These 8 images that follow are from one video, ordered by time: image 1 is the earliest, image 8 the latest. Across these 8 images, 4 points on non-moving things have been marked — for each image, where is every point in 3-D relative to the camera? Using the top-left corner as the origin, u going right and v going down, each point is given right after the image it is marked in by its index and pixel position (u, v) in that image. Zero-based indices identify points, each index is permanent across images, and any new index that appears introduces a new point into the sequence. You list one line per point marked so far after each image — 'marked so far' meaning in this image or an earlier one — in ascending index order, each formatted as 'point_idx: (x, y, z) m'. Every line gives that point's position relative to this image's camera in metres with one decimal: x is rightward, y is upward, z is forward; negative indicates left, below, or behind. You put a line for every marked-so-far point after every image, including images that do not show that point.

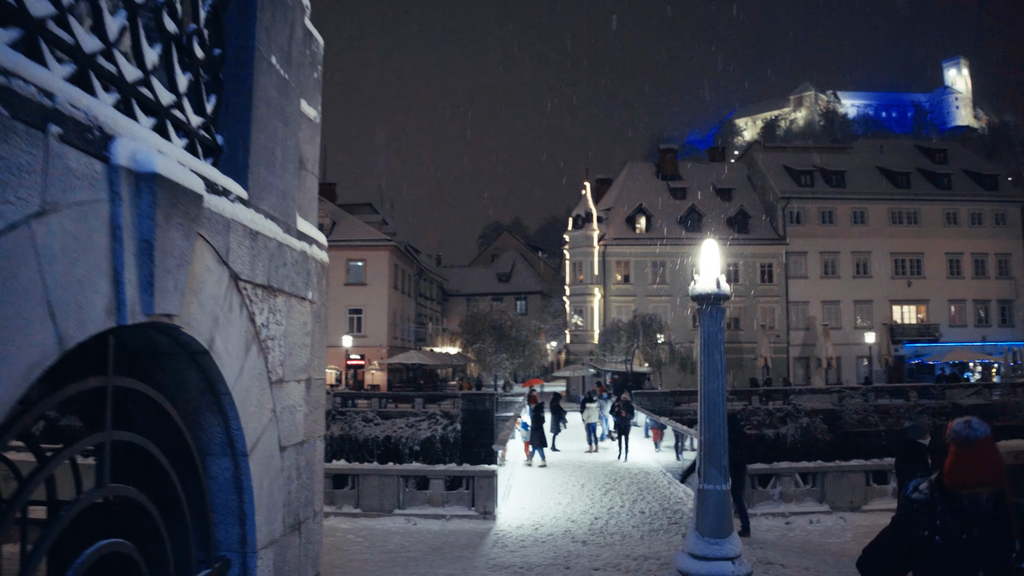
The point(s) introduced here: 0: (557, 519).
0: (+0.6, -3.3, +12.1) m
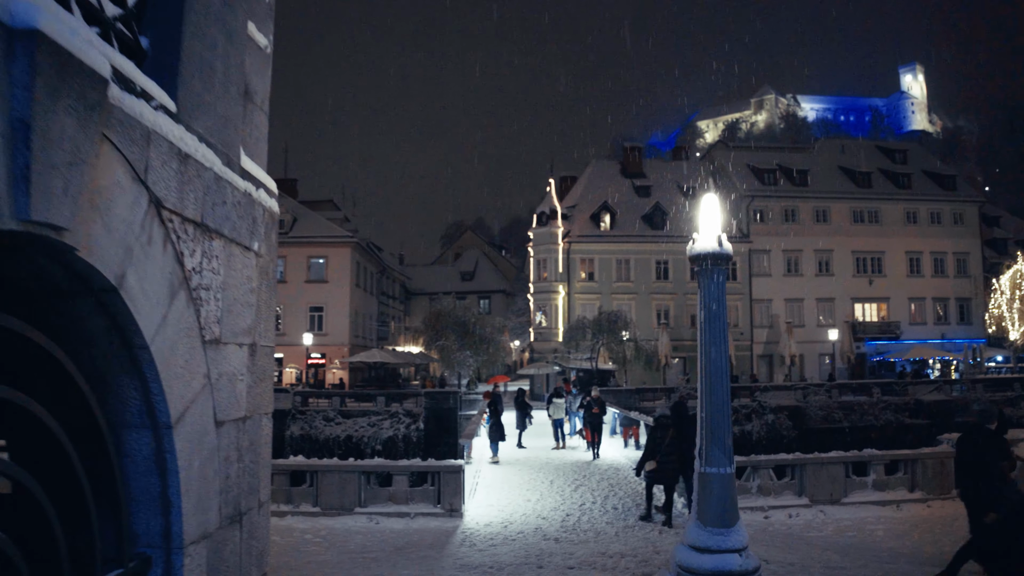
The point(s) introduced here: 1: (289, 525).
0: (+0.2, -3.1, +11.5) m
1: (-2.8, -3.0, +10.6) m
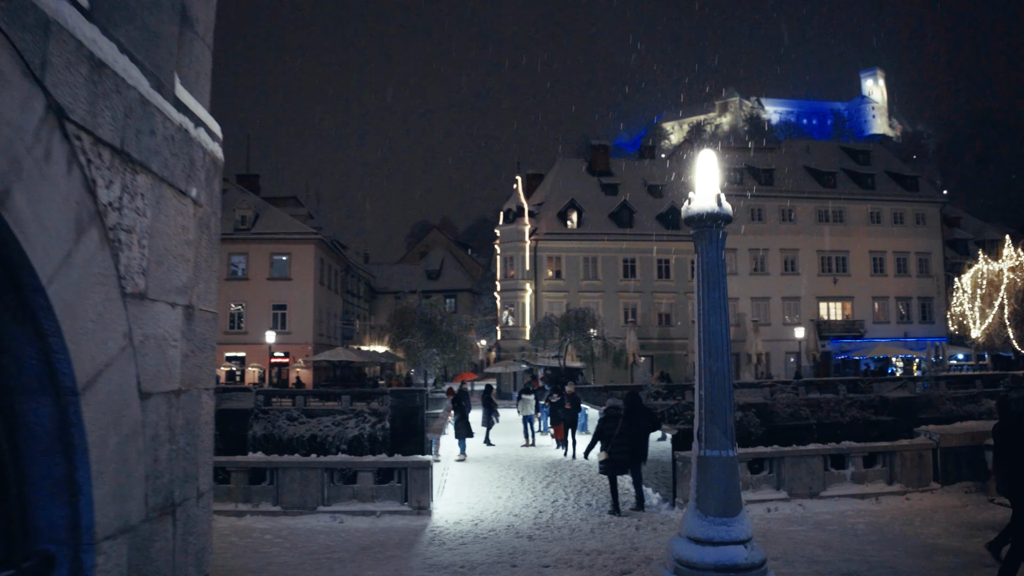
0: (-0.2, -3.0, +11.1) m
1: (-3.2, -2.9, +10.1) m
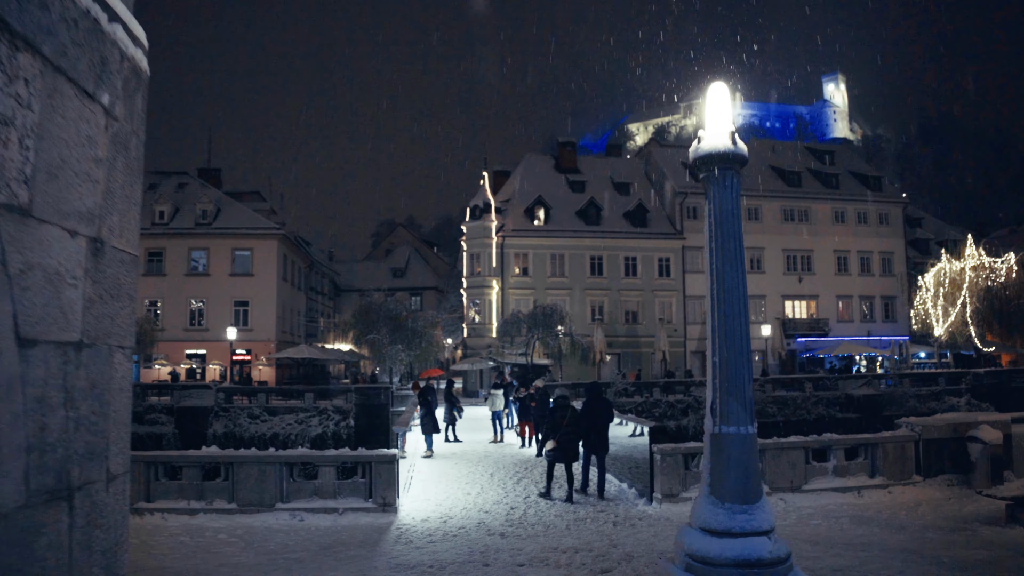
0: (-0.6, -2.8, +10.6) m
1: (-3.5, -2.7, +9.4) m
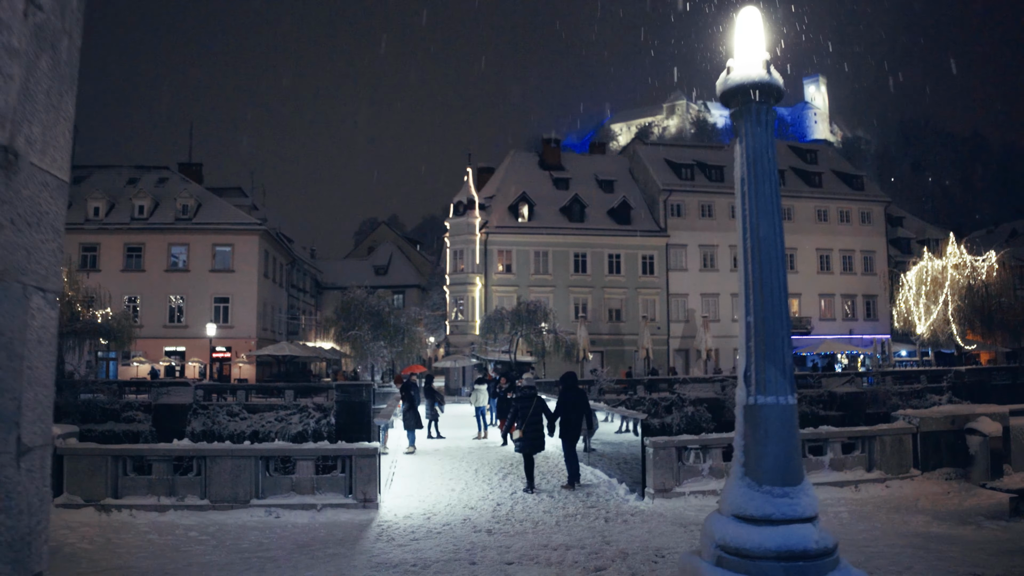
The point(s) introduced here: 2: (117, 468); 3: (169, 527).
0: (-0.7, -2.6, +10.1) m
1: (-3.6, -2.5, +8.9) m
2: (-4.5, -2.0, +9.5) m
3: (-3.6, -2.5, +8.7) m
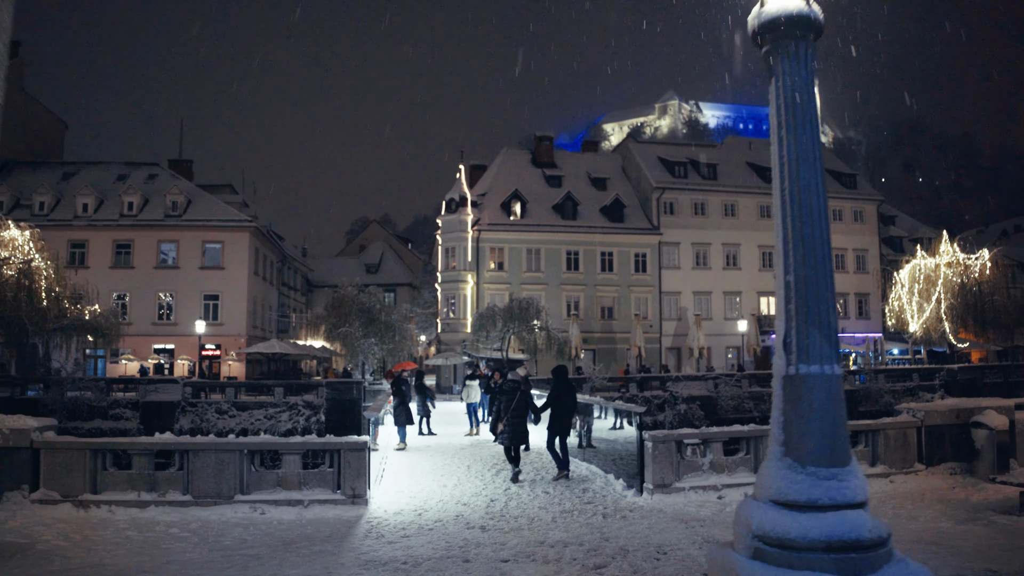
0: (-0.8, -2.5, +9.8) m
1: (-3.7, -2.3, +8.6) m
2: (-4.5, -1.9, +9.1) m
3: (-3.6, -2.3, +8.4) m
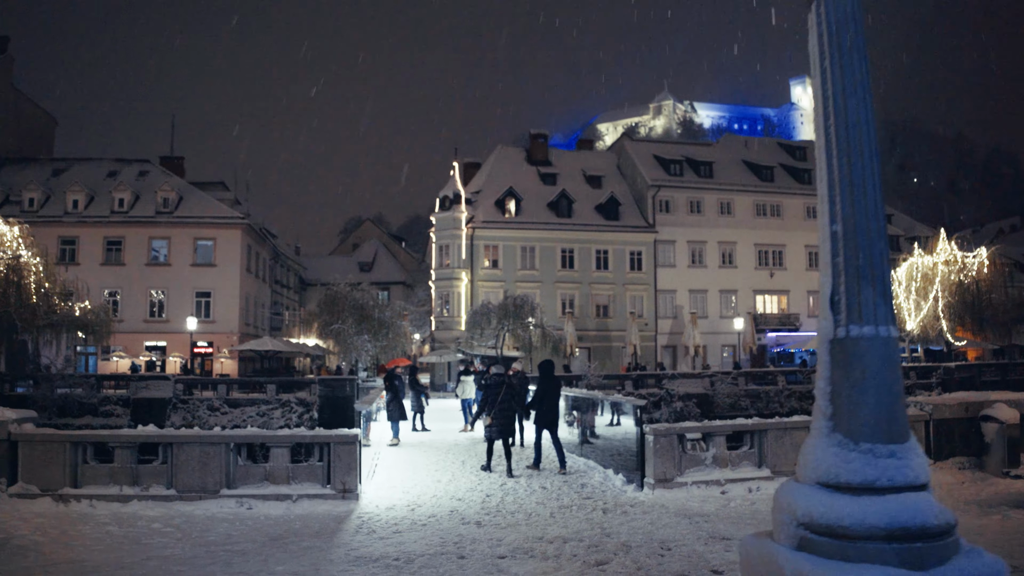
0: (-0.8, -2.4, +9.5) m
1: (-3.7, -2.2, +8.2) m
2: (-4.5, -1.7, +8.8) m
3: (-3.7, -2.2, +8.0) m
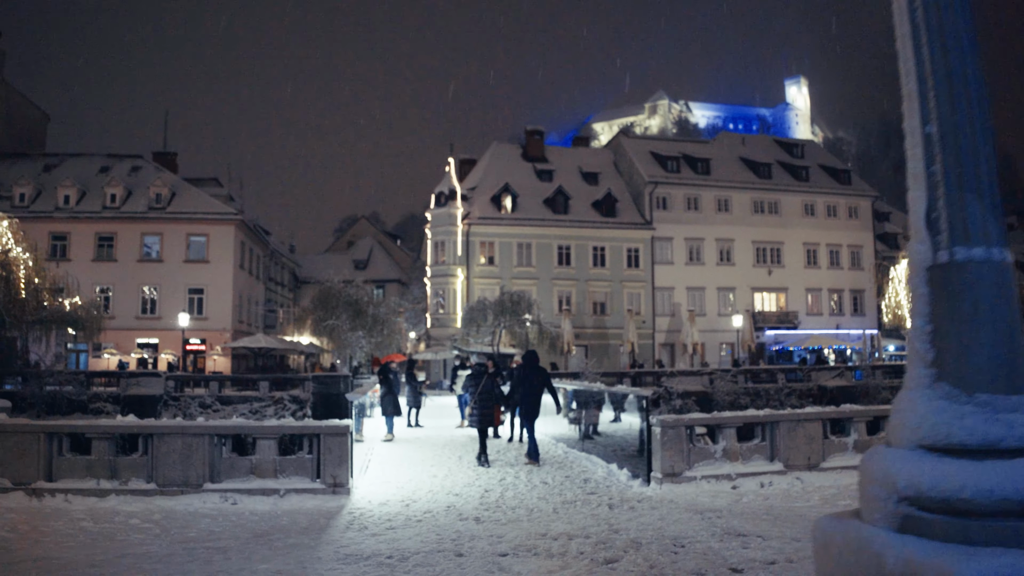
0: (-0.8, -2.2, +9.0) m
1: (-3.7, -2.0, +7.7) m
2: (-4.5, -1.6, +8.3) m
3: (-3.6, -2.0, +7.5) m
